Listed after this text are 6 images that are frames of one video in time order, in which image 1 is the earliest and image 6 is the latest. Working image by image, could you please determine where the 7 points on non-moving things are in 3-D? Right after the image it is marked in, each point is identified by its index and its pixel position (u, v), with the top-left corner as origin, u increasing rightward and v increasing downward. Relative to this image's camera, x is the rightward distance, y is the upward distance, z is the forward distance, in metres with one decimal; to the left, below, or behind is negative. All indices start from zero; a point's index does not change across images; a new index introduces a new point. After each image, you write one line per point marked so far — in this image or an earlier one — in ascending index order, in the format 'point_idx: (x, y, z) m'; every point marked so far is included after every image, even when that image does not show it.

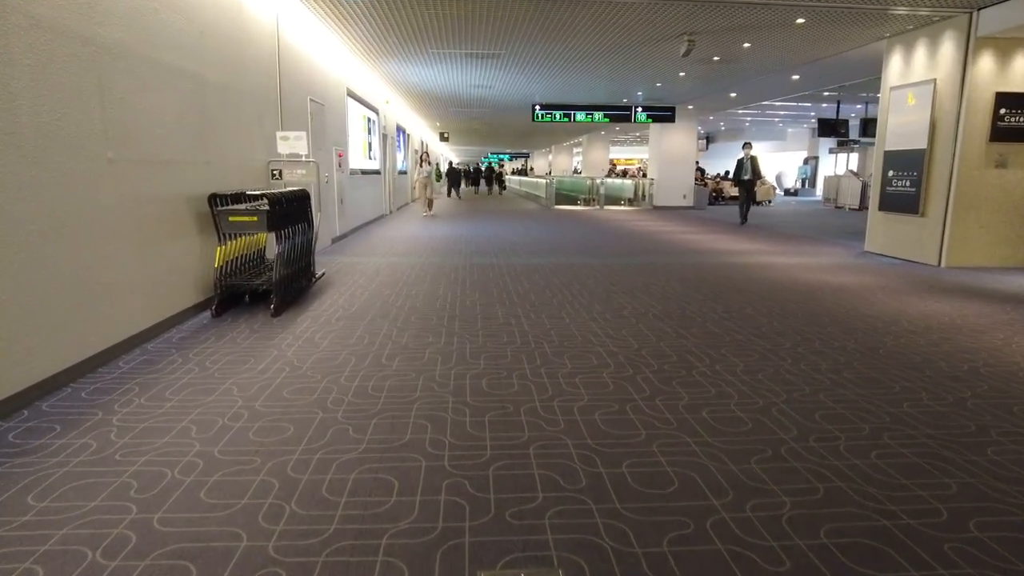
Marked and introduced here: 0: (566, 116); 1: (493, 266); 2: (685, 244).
0: (+1.6, +5.0, +18.9) m
1: (-0.2, +0.3, +8.2) m
2: (+3.2, +0.8, +12.0) m
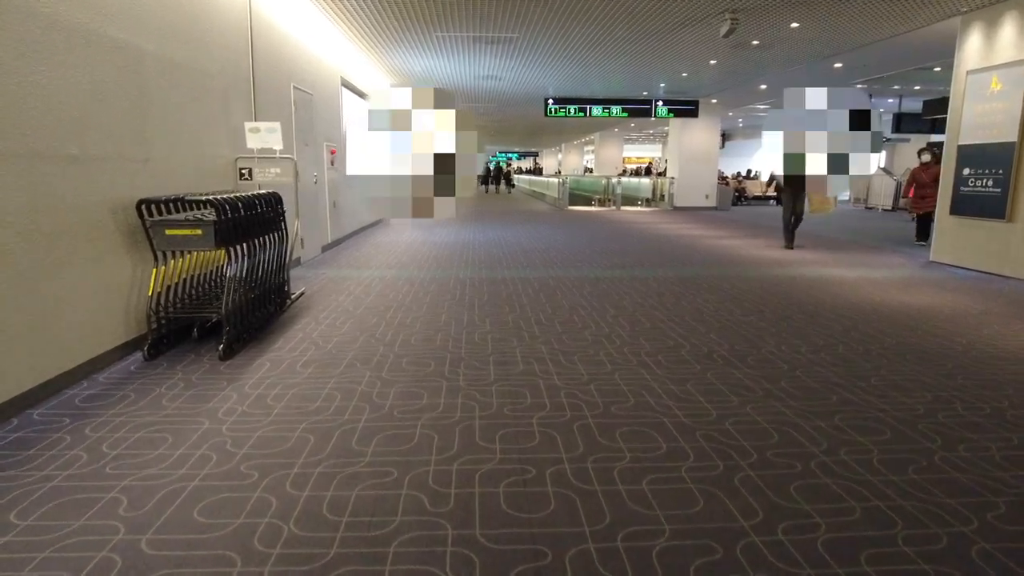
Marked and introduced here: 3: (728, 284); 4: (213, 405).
0: (+1.9, +4.8, +17.7) m
1: (-0.1, +0.1, +6.9) m
2: (+3.4, +0.6, +10.8) m
3: (+2.4, +0.1, +7.1) m
4: (-1.5, -0.6, +3.3) m
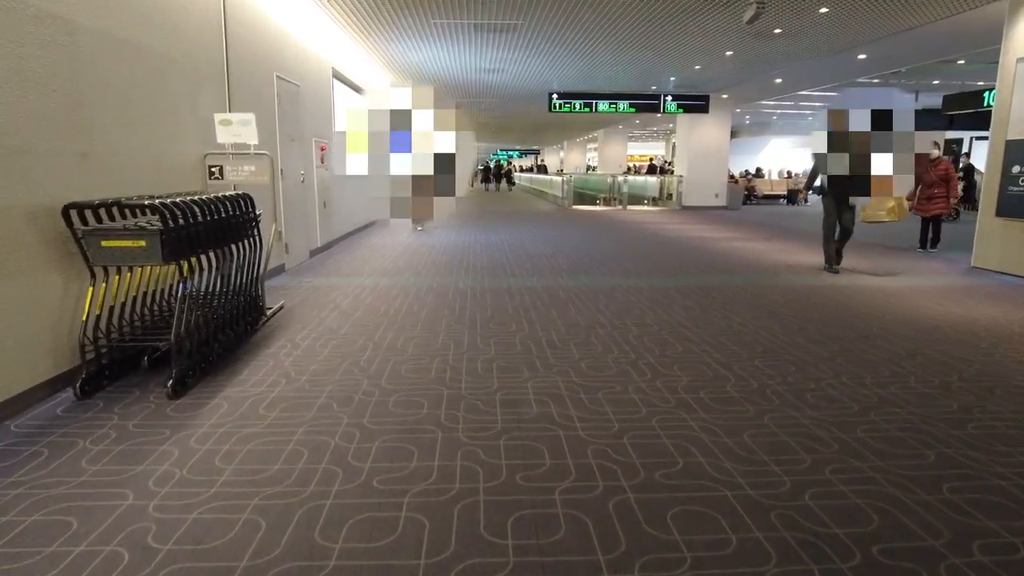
0: (+2.0, +4.8, +16.9) m
1: (0.0, 0.0, +6.2) m
2: (+3.5, +0.5, +10.1) m
3: (+2.4, 0.0, +6.4) m
4: (-1.4, -0.7, +2.6) m
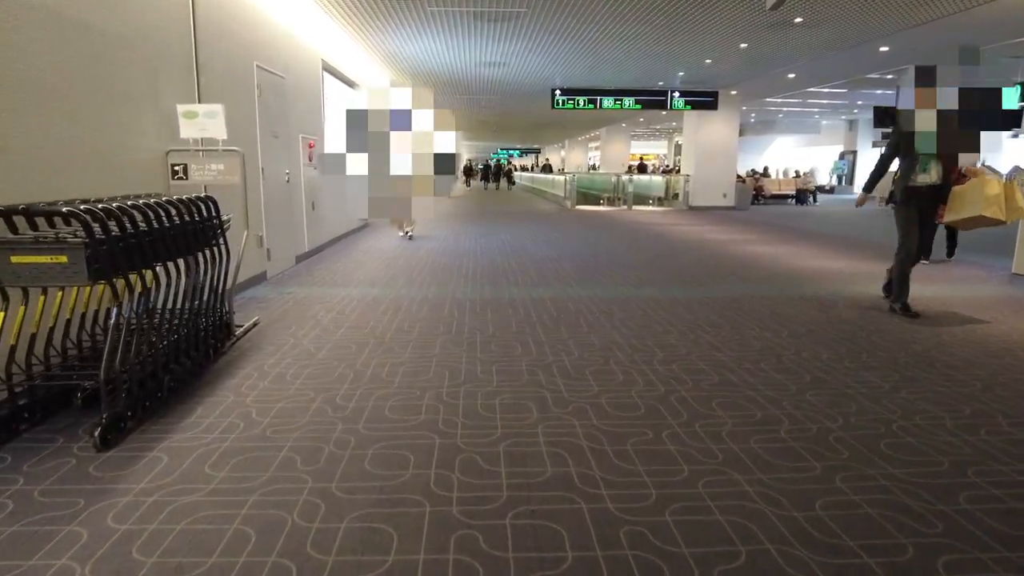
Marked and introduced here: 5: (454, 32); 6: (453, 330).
0: (+2.0, +4.7, +16.3) m
1: (0.0, -0.1, +5.6) m
2: (+3.5, +0.4, +9.4) m
3: (+2.4, -0.1, +5.8) m
4: (-1.4, -0.8, +1.9) m
5: (-0.9, +4.1, +10.4) m
6: (-0.4, -0.3, +4.6) m
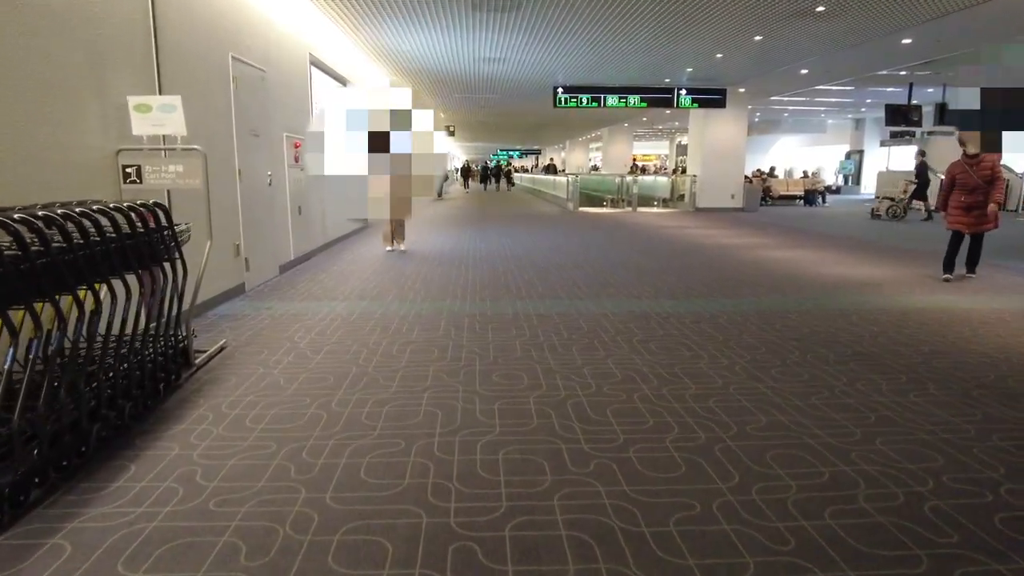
0: (+2.0, +4.5, +15.7) m
1: (+0.1, -0.3, +5.0) m
2: (+3.5, +0.3, +8.8) m
3: (+2.5, -0.2, +5.2) m
4: (-1.4, -0.9, +1.3) m
5: (-0.9, +4.0, +9.8) m
6: (-0.4, -0.4, +4.0) m
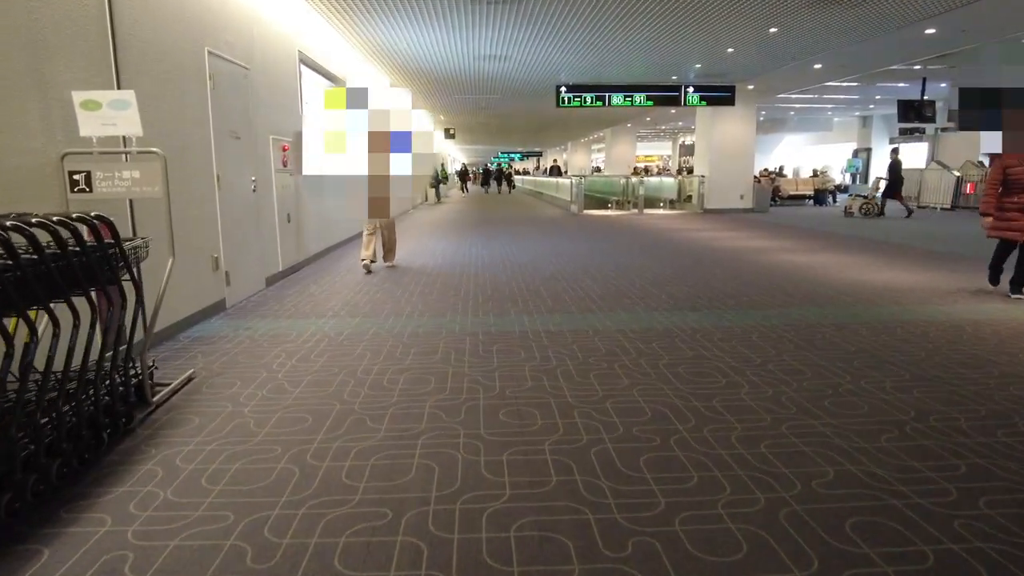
0: (+2.0, +4.4, +15.2) m
1: (+0.1, -0.4, +4.5) m
2: (+3.6, +0.2, +8.3) m
3: (+2.5, -0.3, +4.7) m
4: (-1.3, -1.0, +0.8) m
5: (-0.9, +3.8, +9.3) m
6: (-0.3, -0.5, +3.5) m
